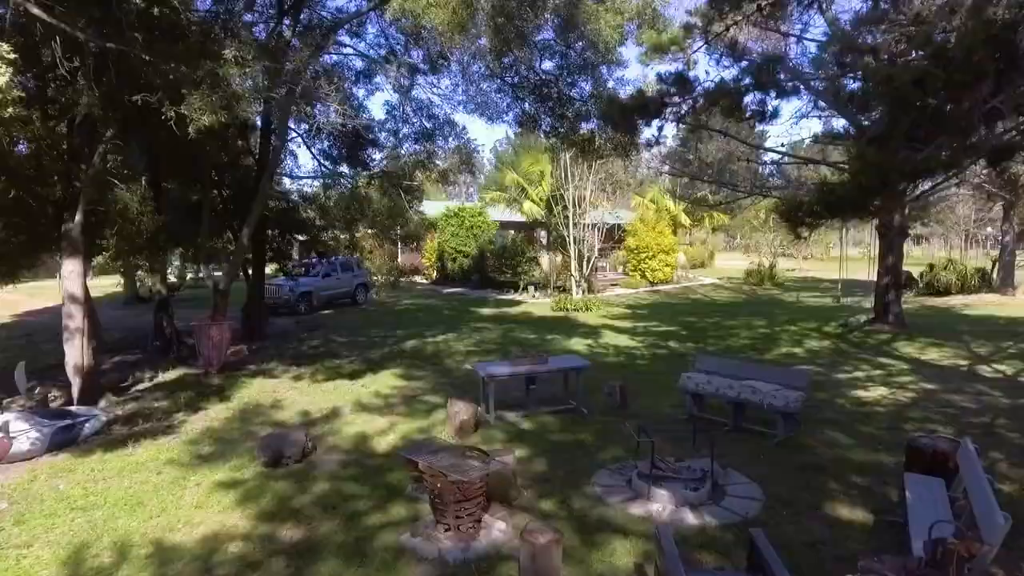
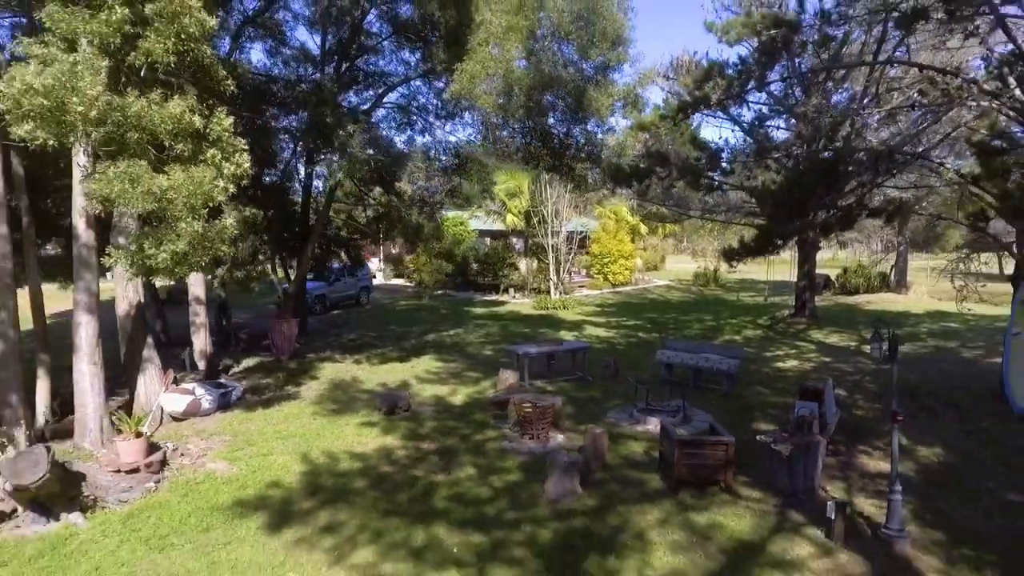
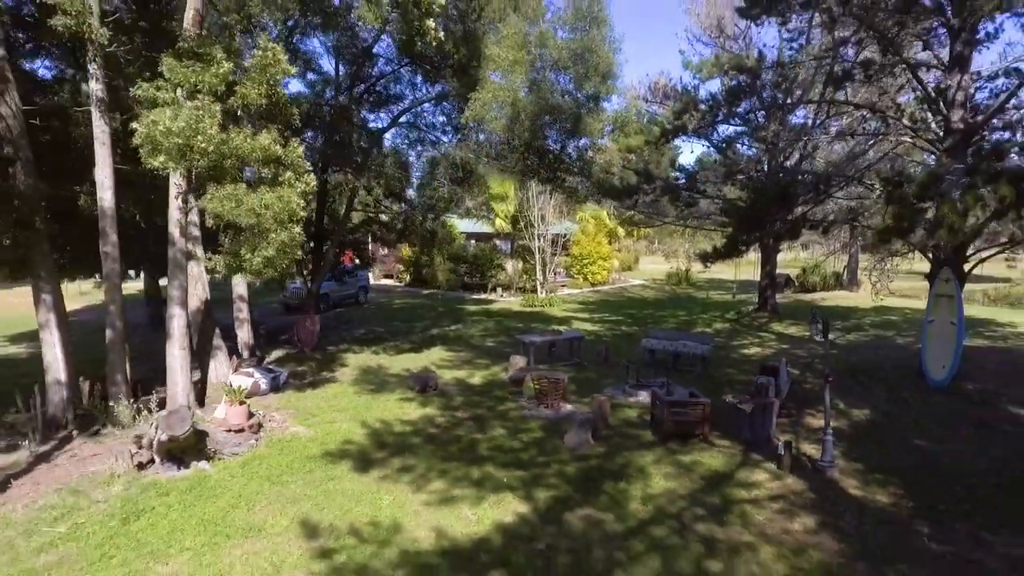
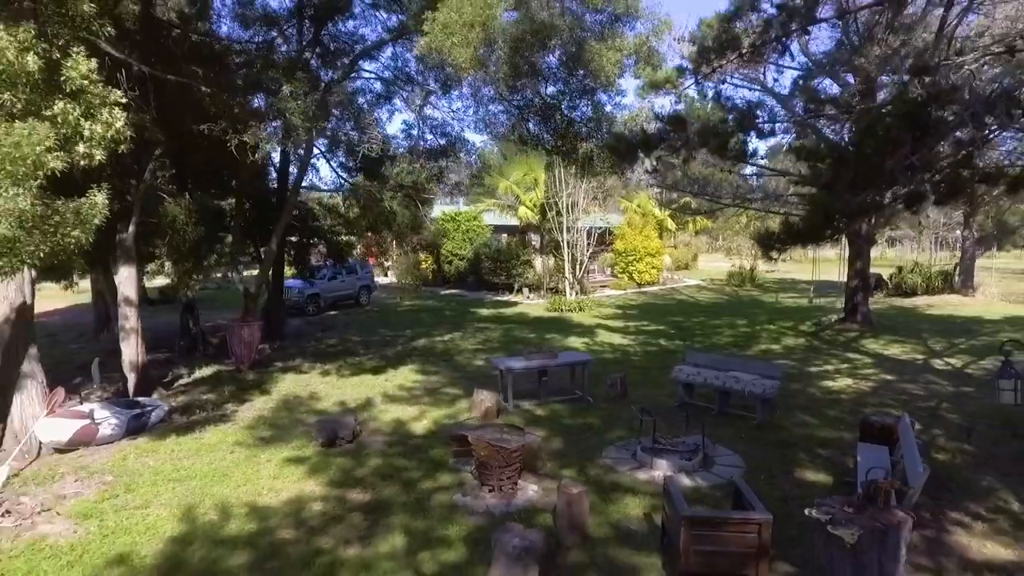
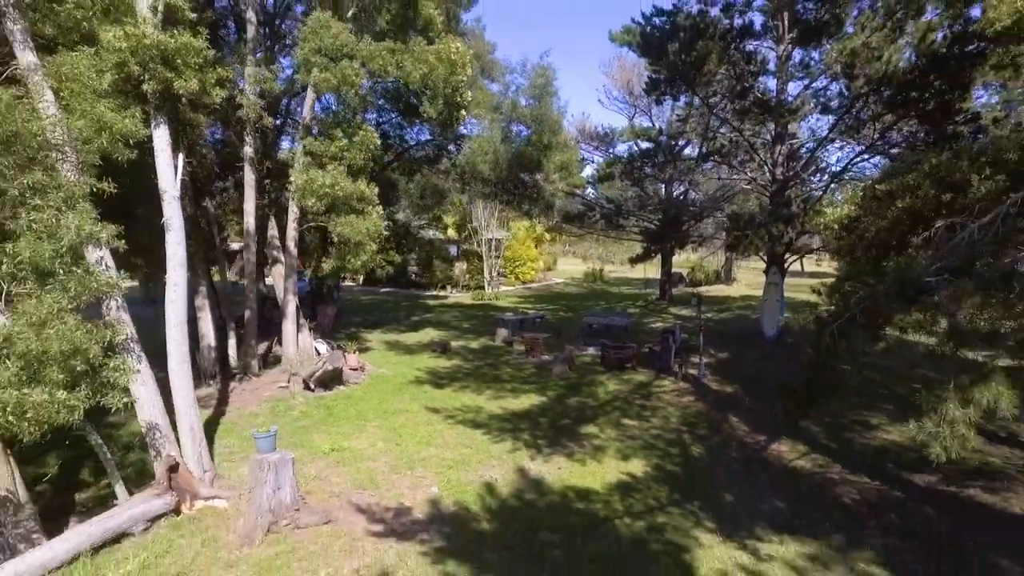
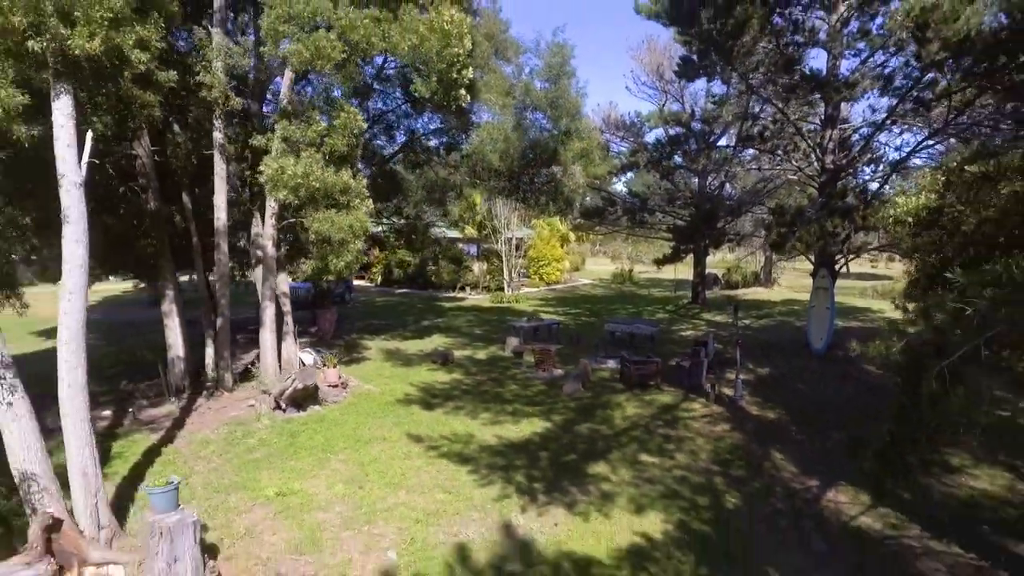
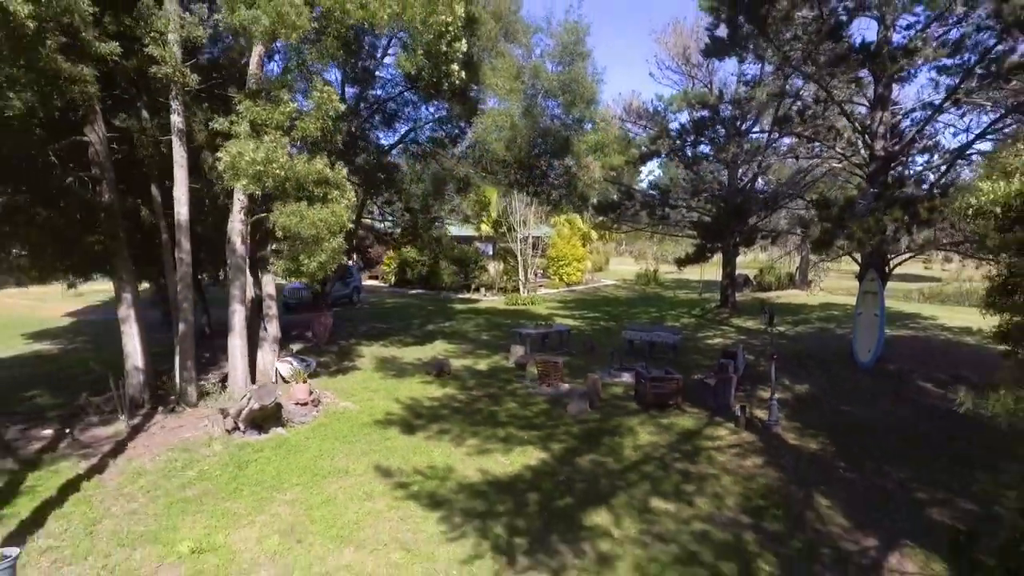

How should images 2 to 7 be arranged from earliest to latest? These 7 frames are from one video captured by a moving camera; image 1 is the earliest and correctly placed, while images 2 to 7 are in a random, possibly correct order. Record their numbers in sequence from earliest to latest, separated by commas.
4, 2, 3, 7, 6, 5
